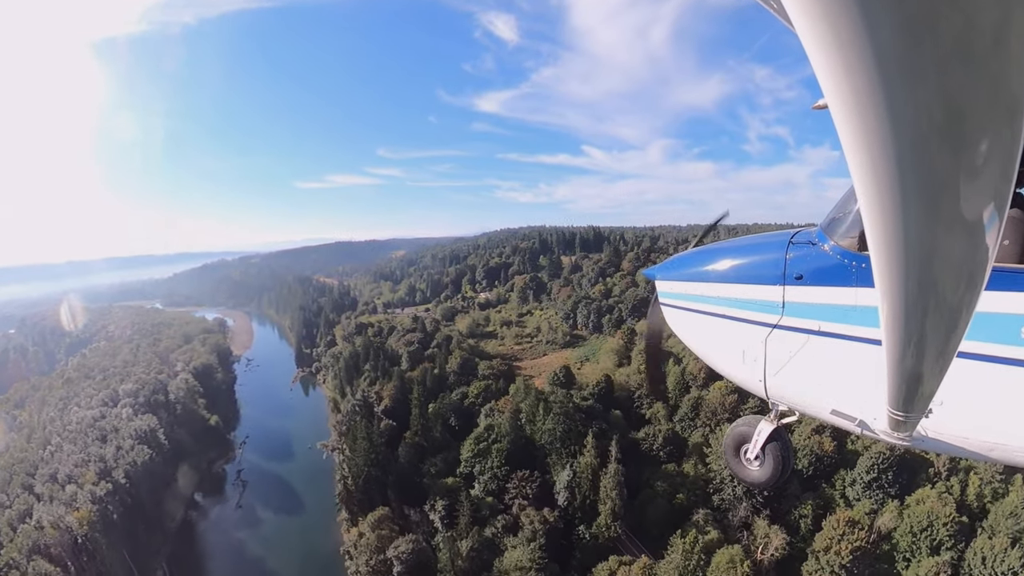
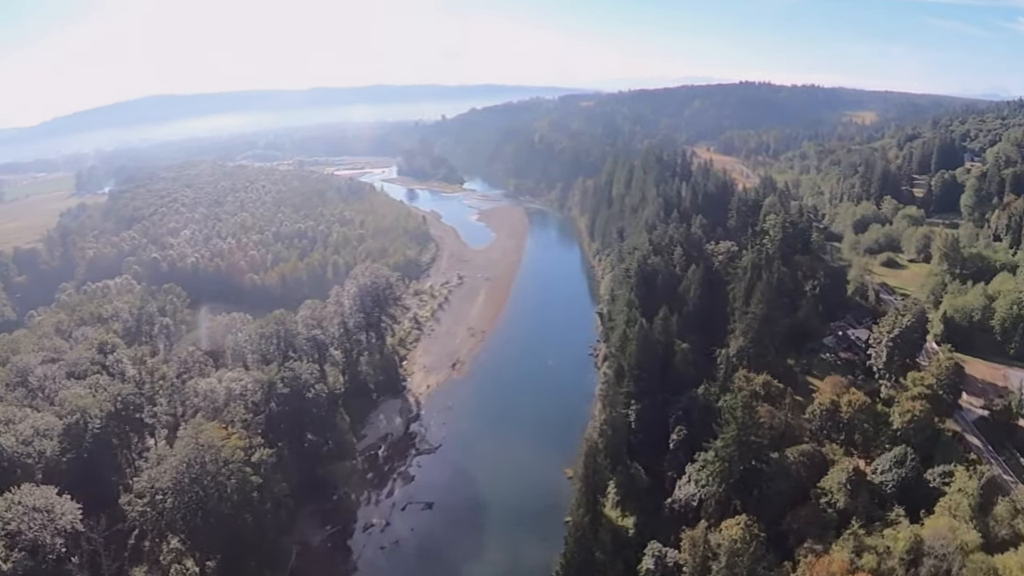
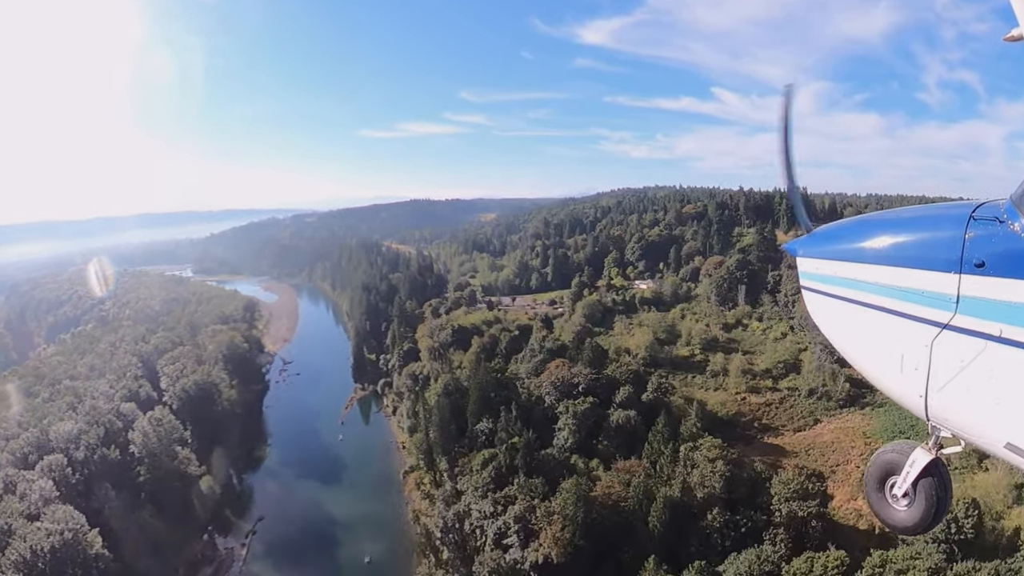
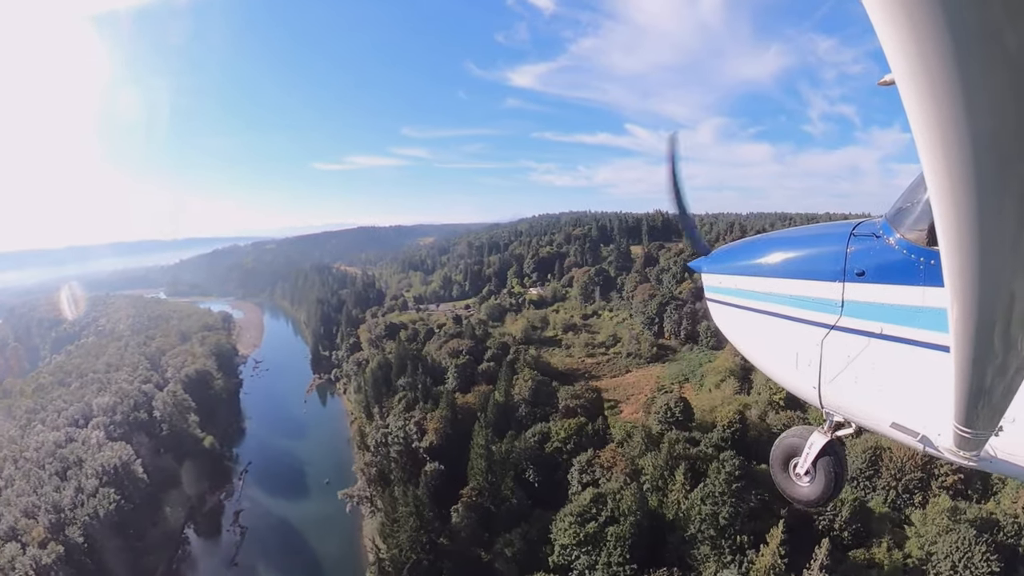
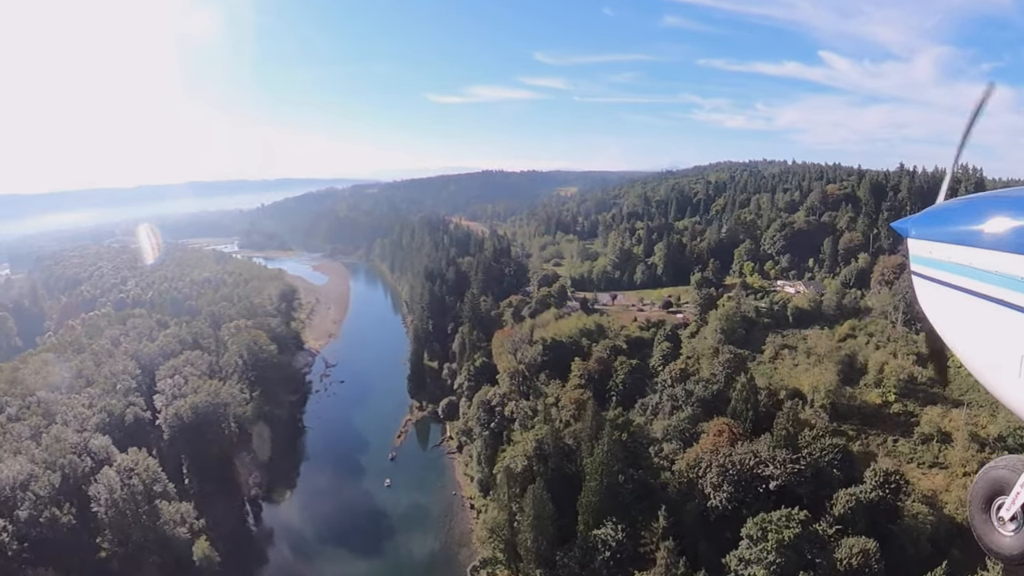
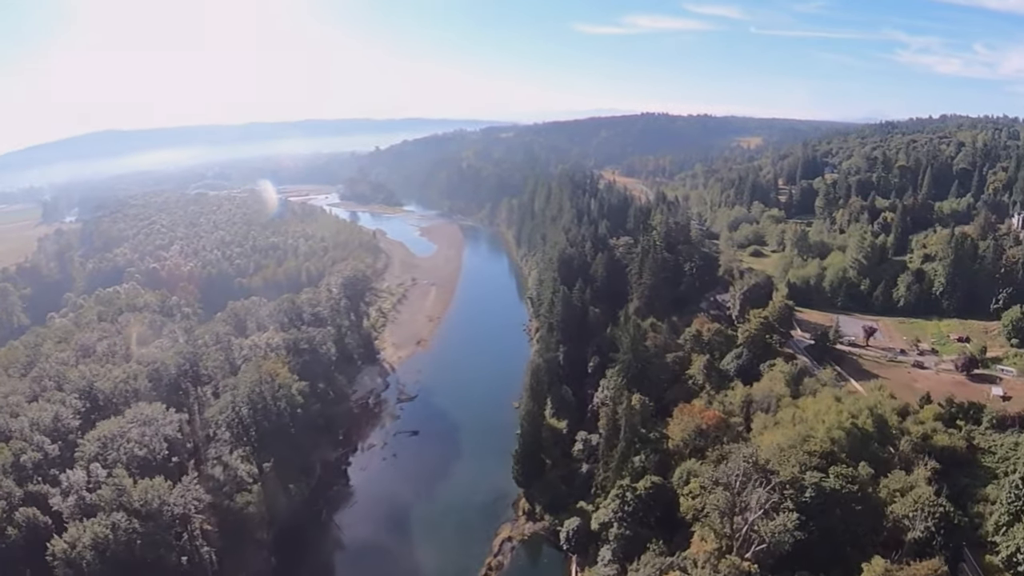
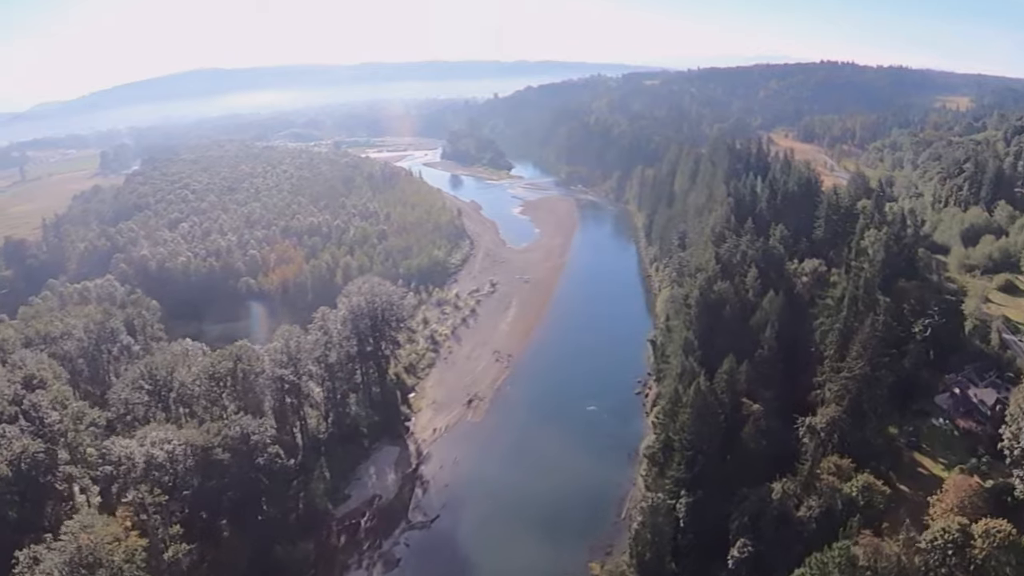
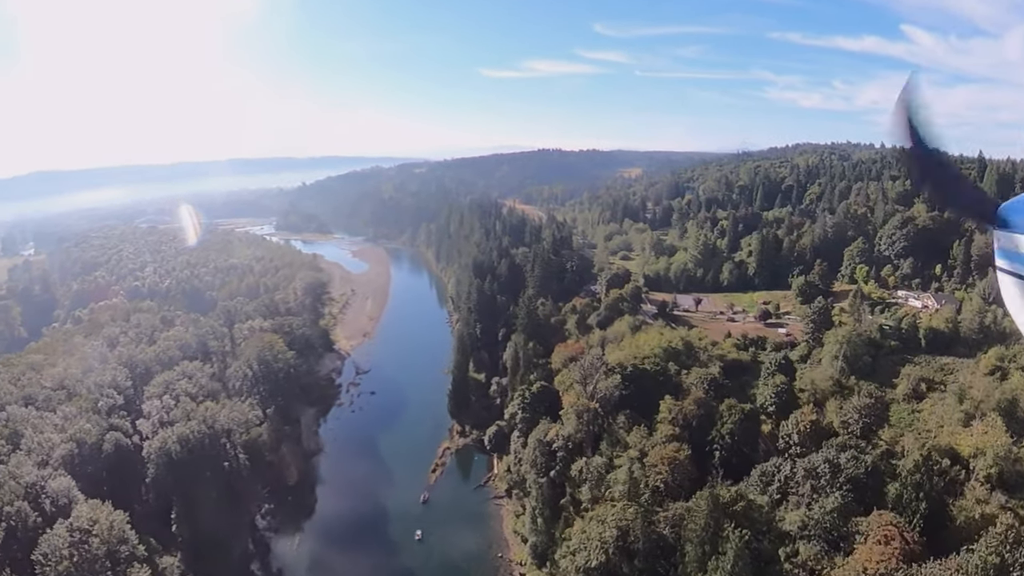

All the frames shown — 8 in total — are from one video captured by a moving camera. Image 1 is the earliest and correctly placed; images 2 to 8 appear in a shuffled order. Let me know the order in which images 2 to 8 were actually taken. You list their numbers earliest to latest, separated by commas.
4, 3, 5, 8, 6, 2, 7
